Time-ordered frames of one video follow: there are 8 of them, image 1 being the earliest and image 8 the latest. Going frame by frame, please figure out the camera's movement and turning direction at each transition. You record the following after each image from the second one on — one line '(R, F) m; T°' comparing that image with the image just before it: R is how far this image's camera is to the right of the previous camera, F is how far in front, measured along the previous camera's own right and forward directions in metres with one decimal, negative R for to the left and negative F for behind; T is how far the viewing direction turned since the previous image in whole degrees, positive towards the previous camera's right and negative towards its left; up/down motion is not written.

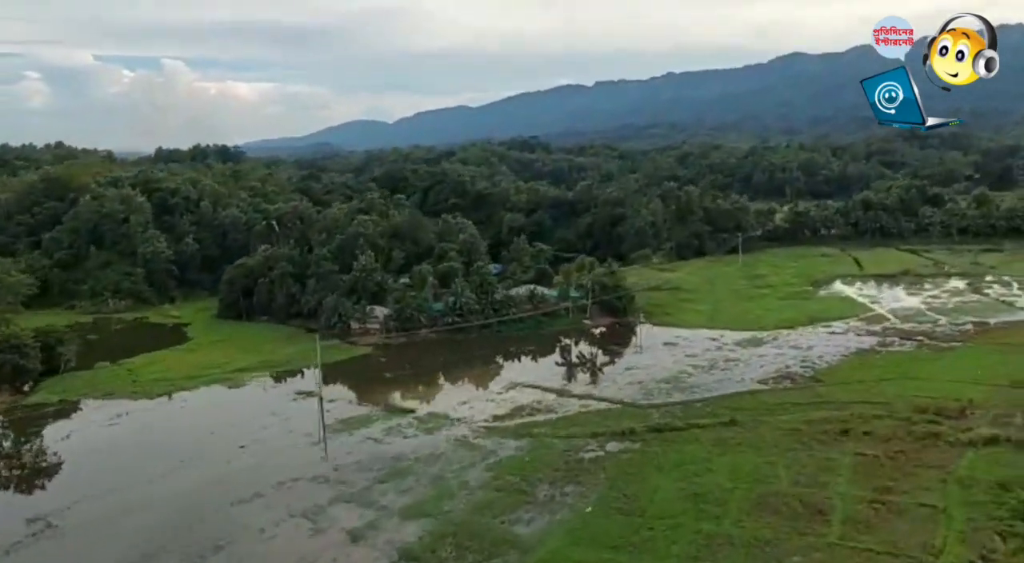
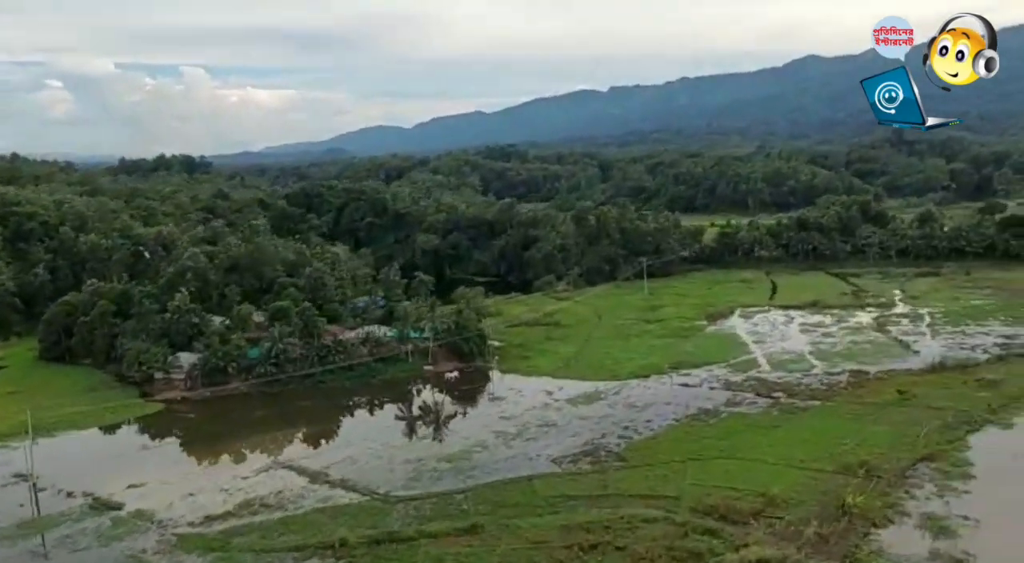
(+4.4, +3.2) m; 0°
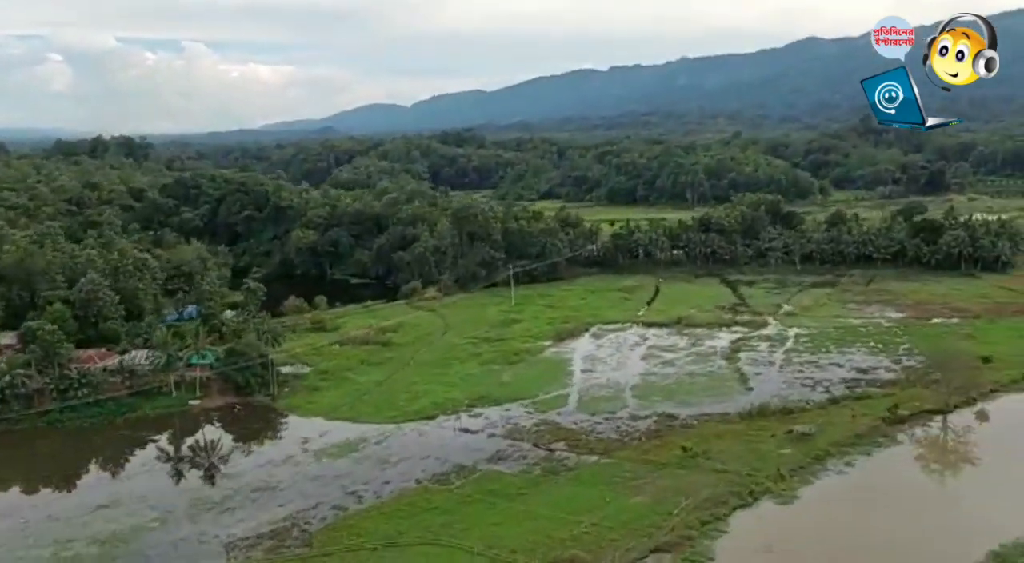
(+4.6, +3.1) m; +1°
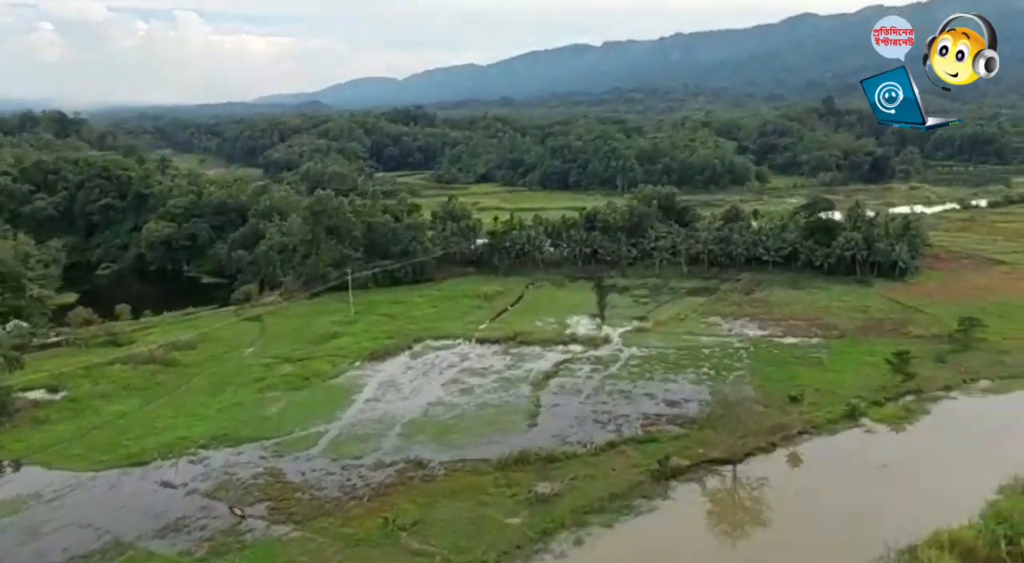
(+4.6, +3.2) m; +1°
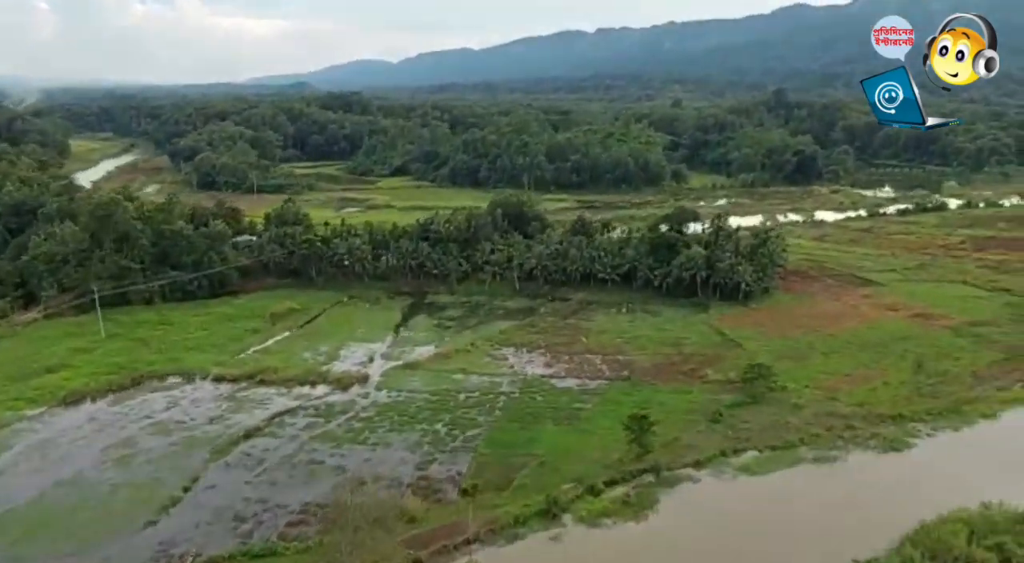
(+5.7, +4.2) m; +1°
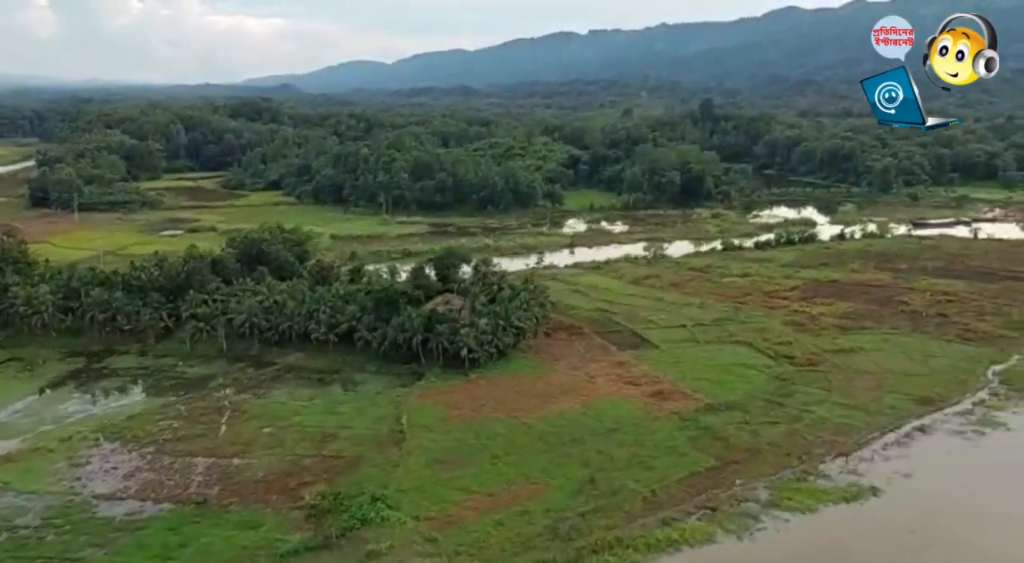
(+7.8, +5.5) m; +1°
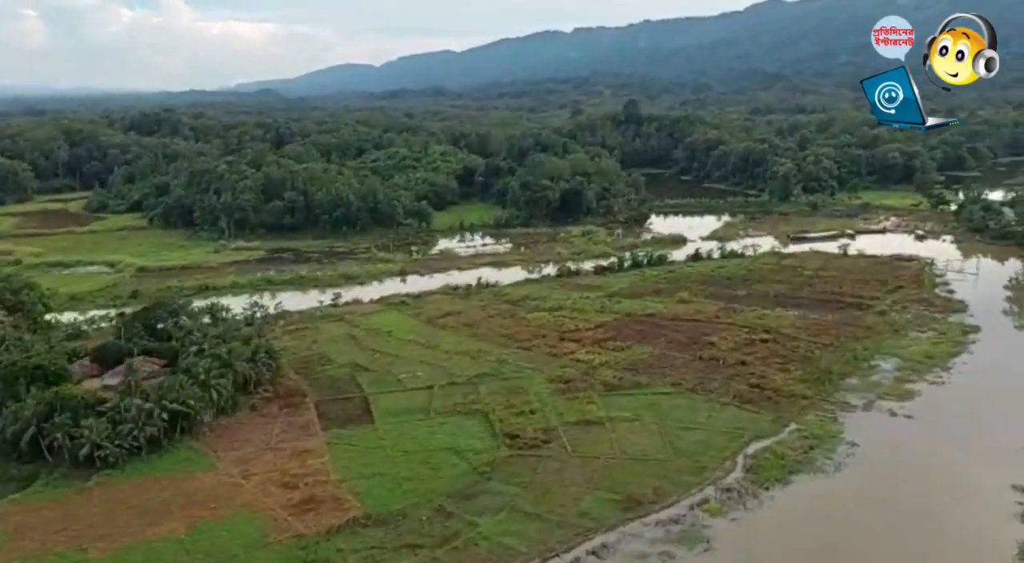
(+7.6, +5.4) m; +1°
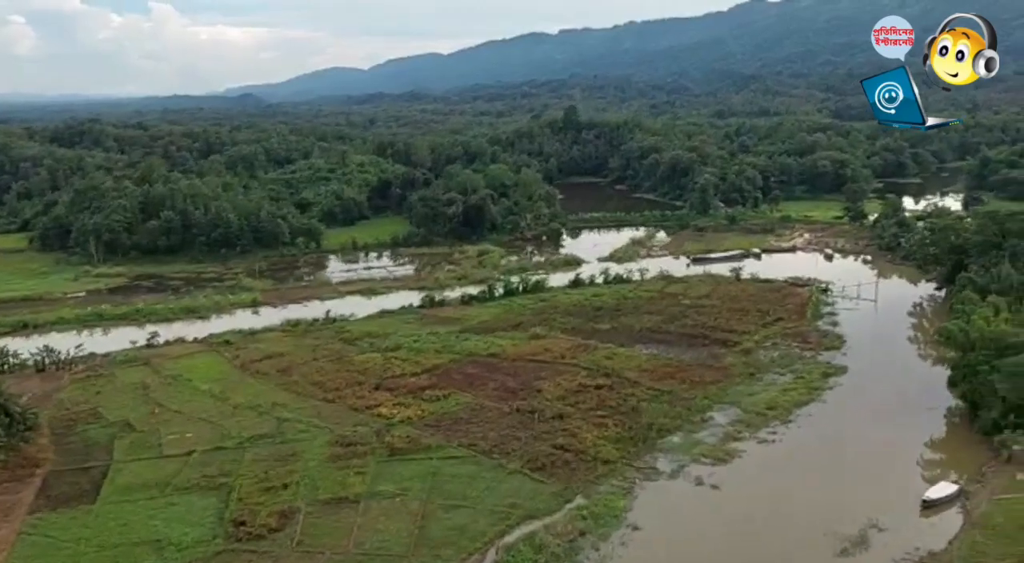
(+5.2, +3.8) m; +1°
